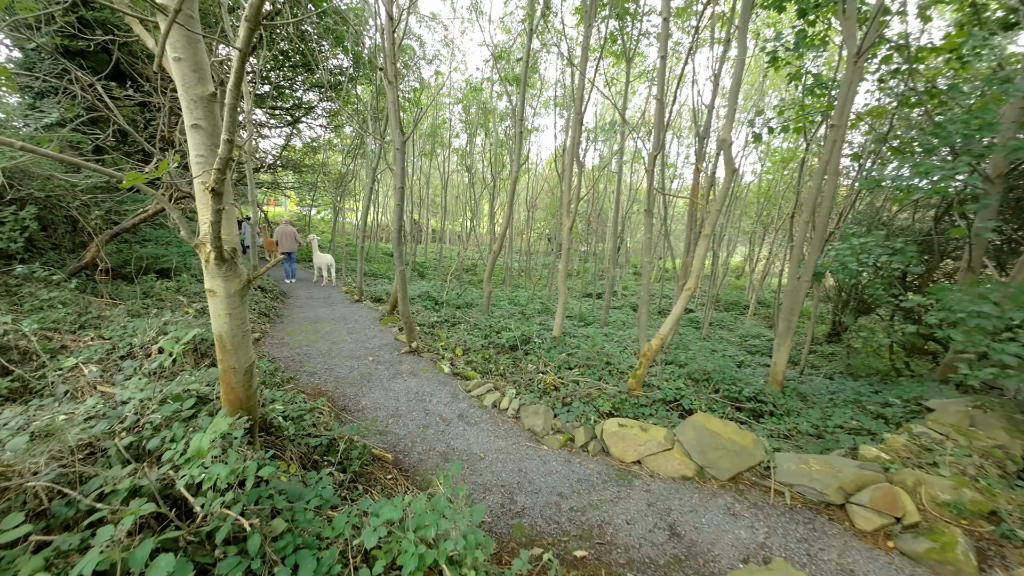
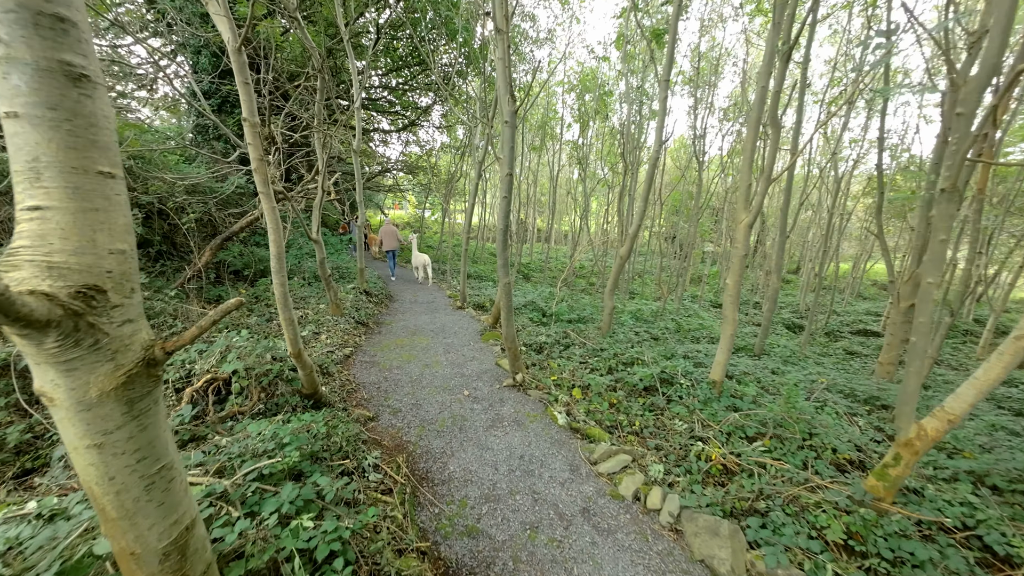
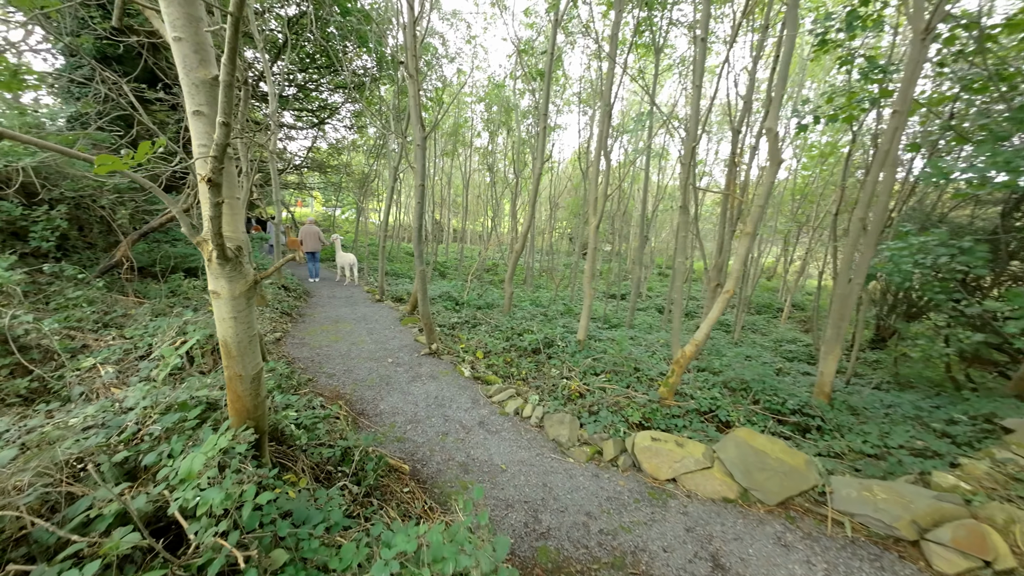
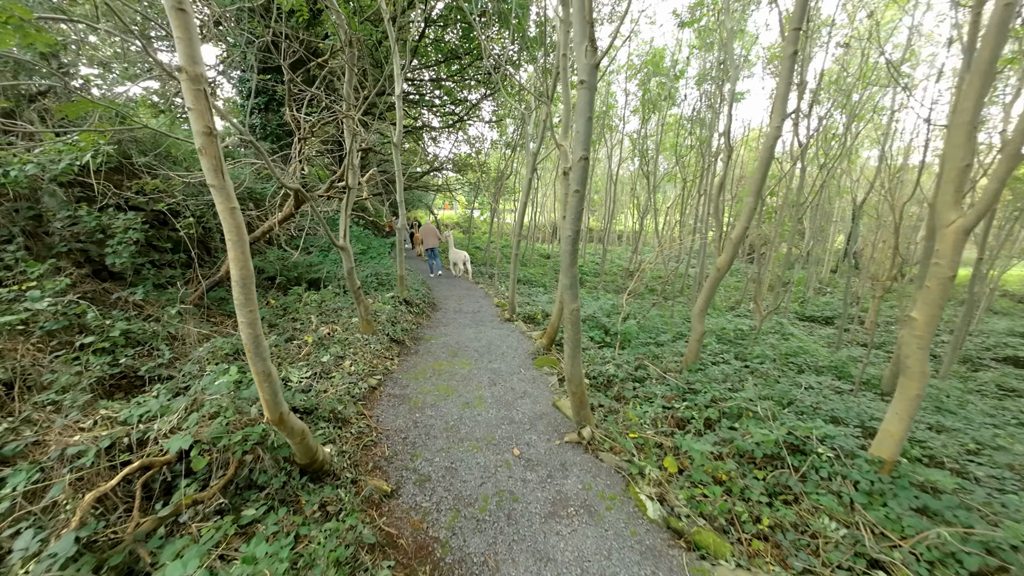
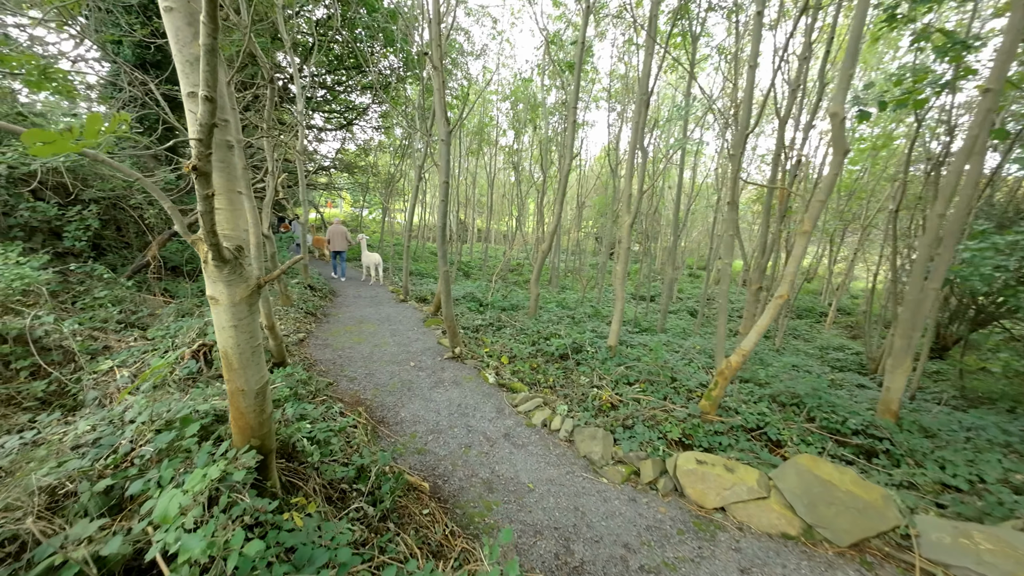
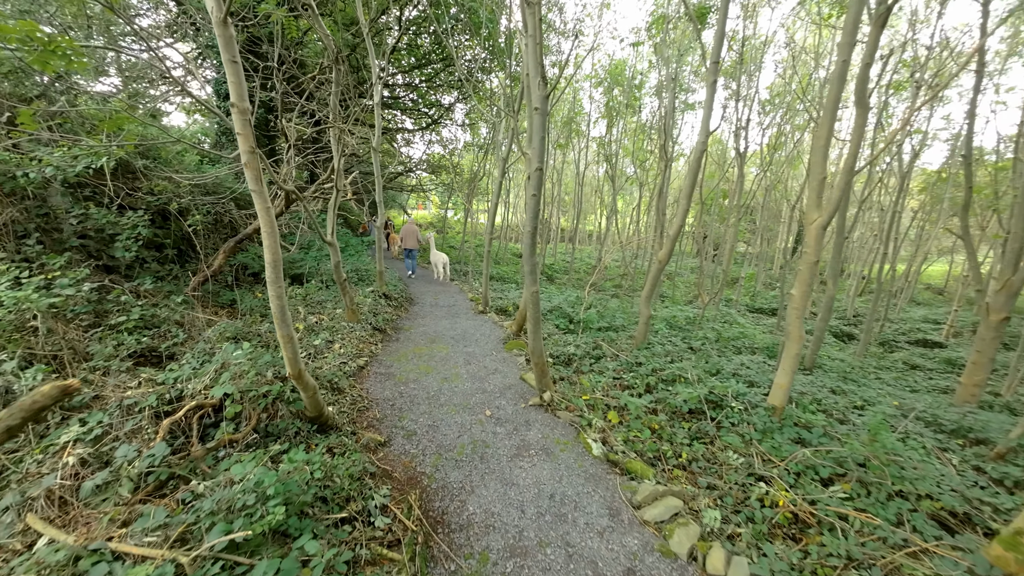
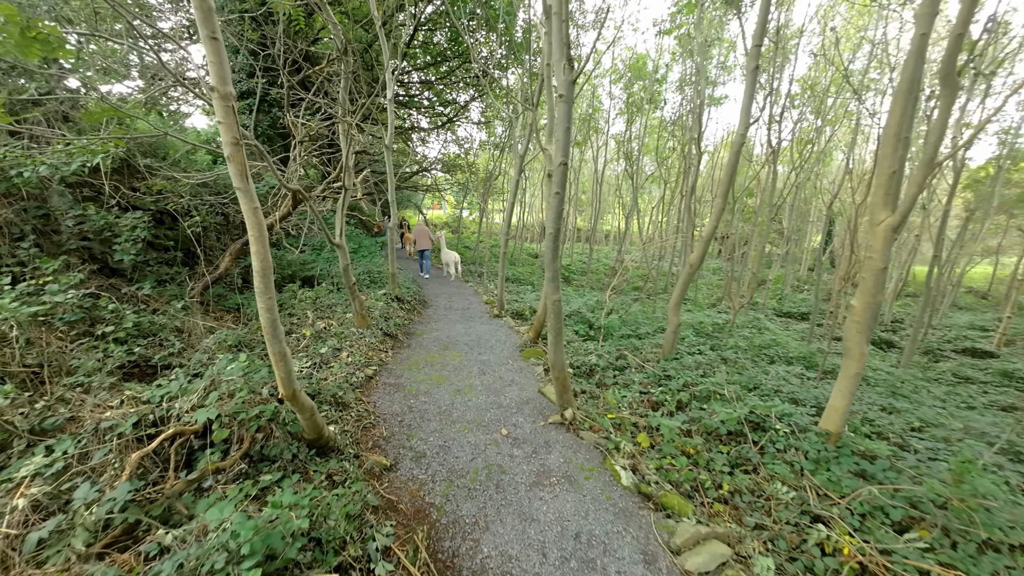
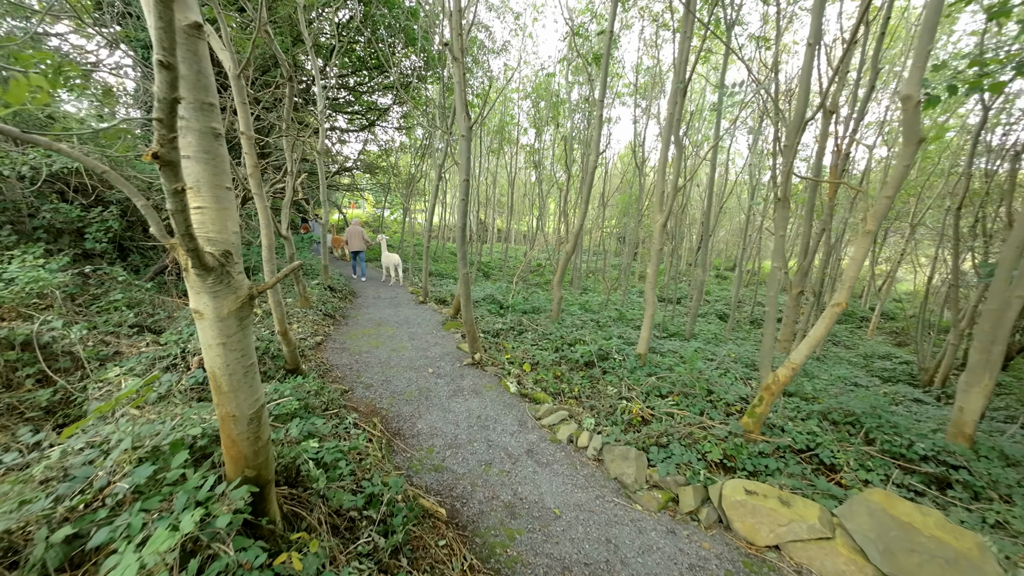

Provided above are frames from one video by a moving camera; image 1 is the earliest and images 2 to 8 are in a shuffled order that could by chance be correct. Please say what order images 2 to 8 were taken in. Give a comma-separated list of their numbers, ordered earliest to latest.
3, 5, 8, 2, 6, 7, 4
